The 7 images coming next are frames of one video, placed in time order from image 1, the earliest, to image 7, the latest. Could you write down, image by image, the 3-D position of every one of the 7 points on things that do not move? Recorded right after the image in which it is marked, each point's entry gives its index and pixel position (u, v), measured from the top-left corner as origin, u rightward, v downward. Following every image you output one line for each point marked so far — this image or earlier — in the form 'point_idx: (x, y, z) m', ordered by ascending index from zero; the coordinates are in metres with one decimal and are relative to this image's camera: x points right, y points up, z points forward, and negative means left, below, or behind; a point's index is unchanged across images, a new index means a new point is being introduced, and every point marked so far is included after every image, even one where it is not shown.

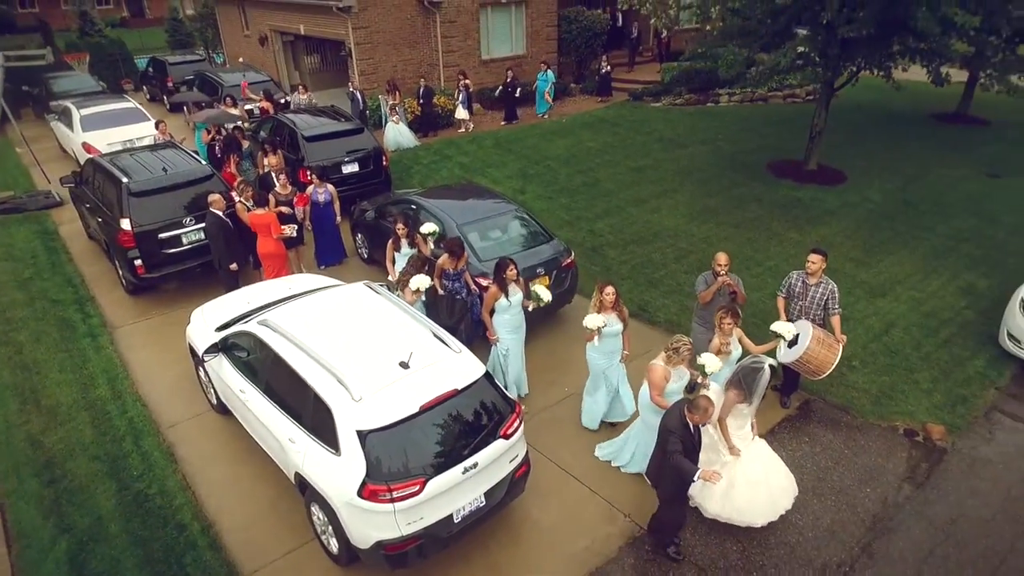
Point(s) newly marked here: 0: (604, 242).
0: (+1.6, +0.7, +11.2) m
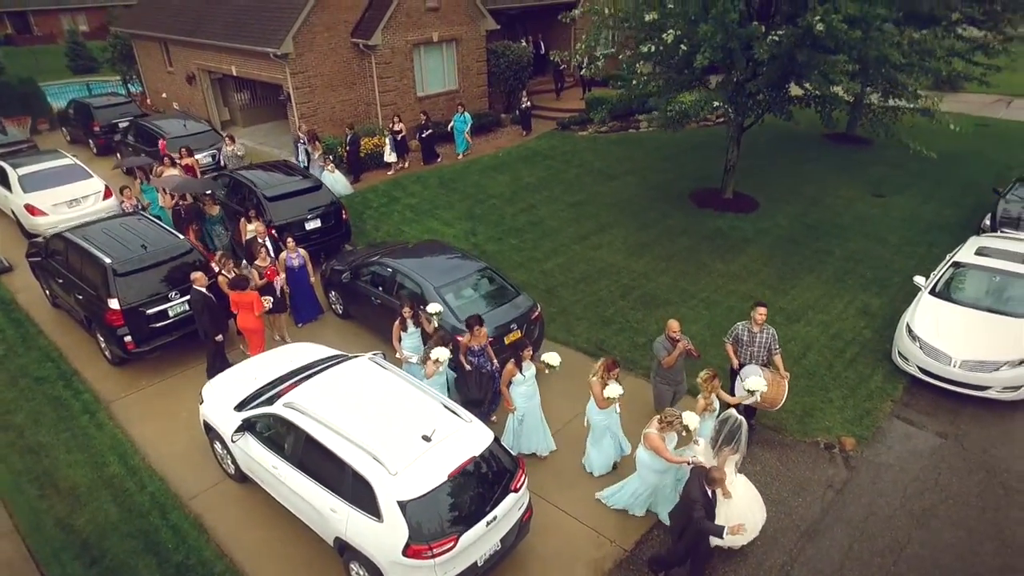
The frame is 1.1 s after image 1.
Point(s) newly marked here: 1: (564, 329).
0: (+0.9, +0.1, +12.4) m
1: (+0.9, -0.7, +10.9) m
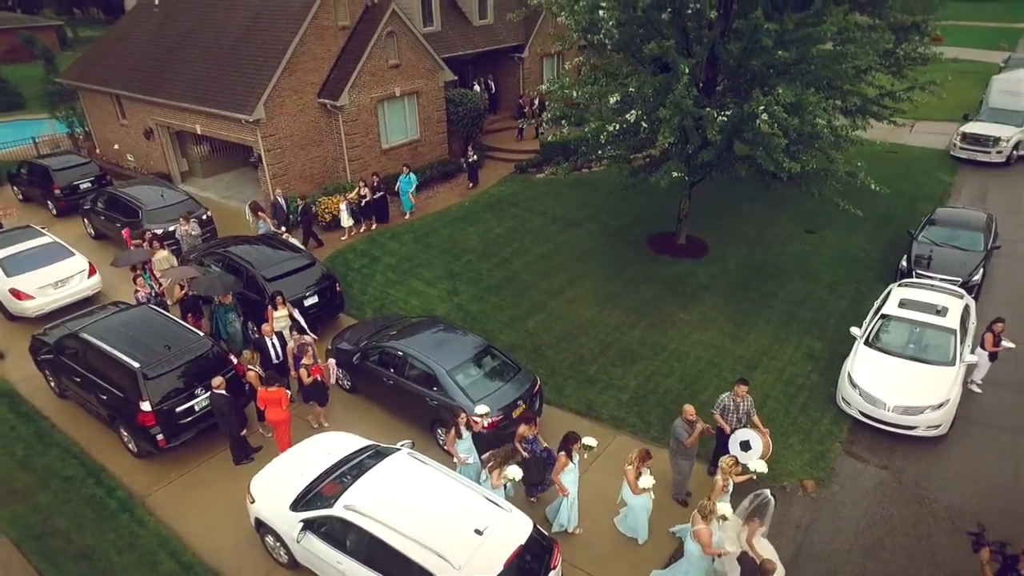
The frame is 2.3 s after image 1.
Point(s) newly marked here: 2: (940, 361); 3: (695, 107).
0: (+0.6, -1.1, +13.6) m
1: (+0.8, -1.9, +12.1) m
2: (+7.2, -1.2, +11.2) m
3: (+3.8, +3.7, +13.7) m
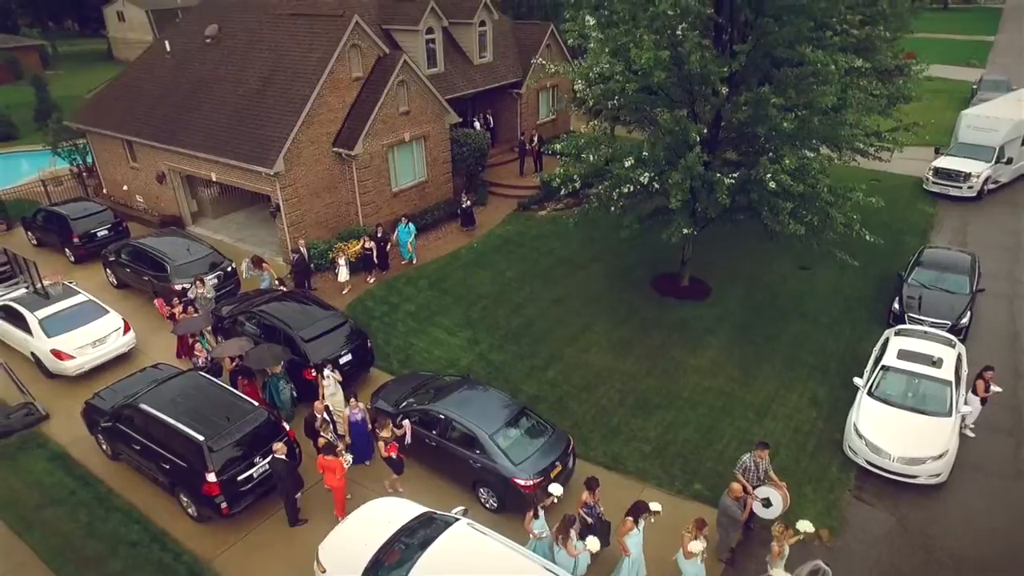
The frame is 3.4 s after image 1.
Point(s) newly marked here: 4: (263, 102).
0: (+1.1, -2.3, +14.4) m
1: (+1.4, -3.0, +13.0) m
2: (+7.8, -2.3, +12.3) m
3: (+4.3, +2.6, +14.7) m
4: (-7.3, +5.5, +19.5) m
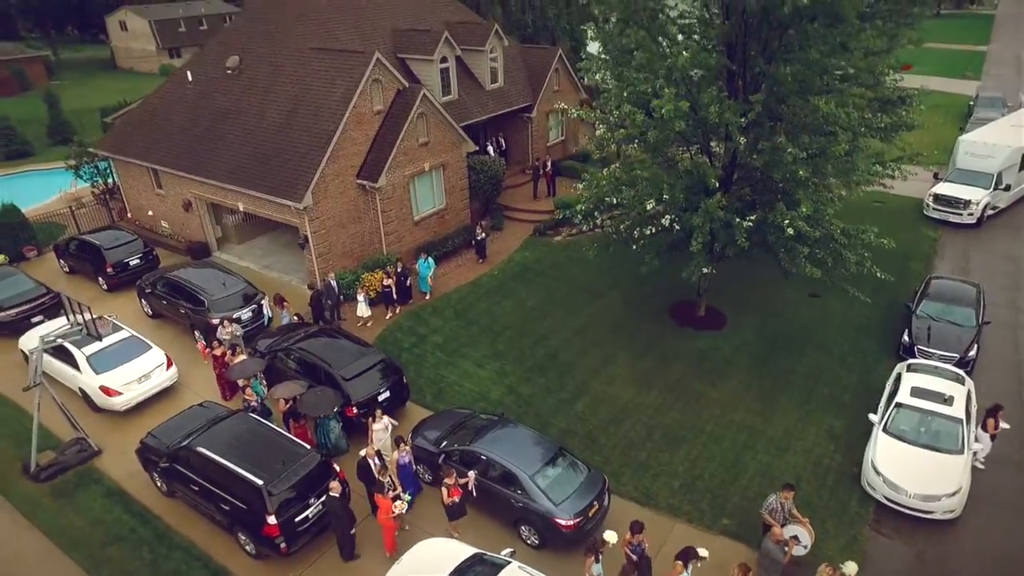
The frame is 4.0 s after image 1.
0: (+1.8, -3.1, +15.1) m
1: (+2.1, -3.9, +13.6) m
2: (+8.5, -3.1, +13.0) m
3: (+4.9, +1.7, +15.4) m
4: (-6.7, +4.6, +20.1) m
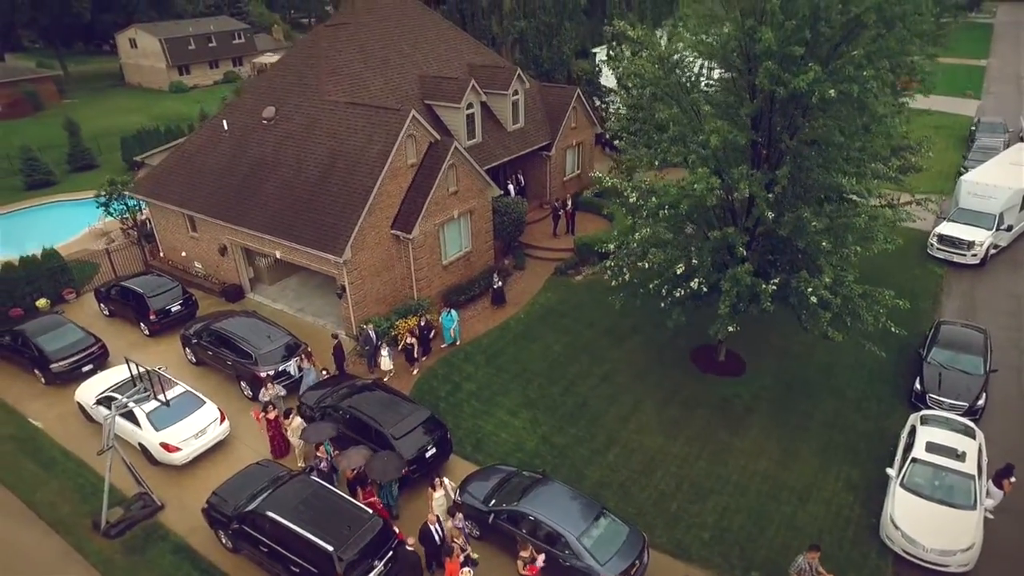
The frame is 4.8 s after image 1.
0: (+2.7, -4.5, +16.0) m
1: (+3.0, -5.3, +14.6) m
2: (+9.4, -4.5, +13.9) m
3: (+5.8, +0.3, +16.3) m
4: (-5.8, +3.2, +21.0) m
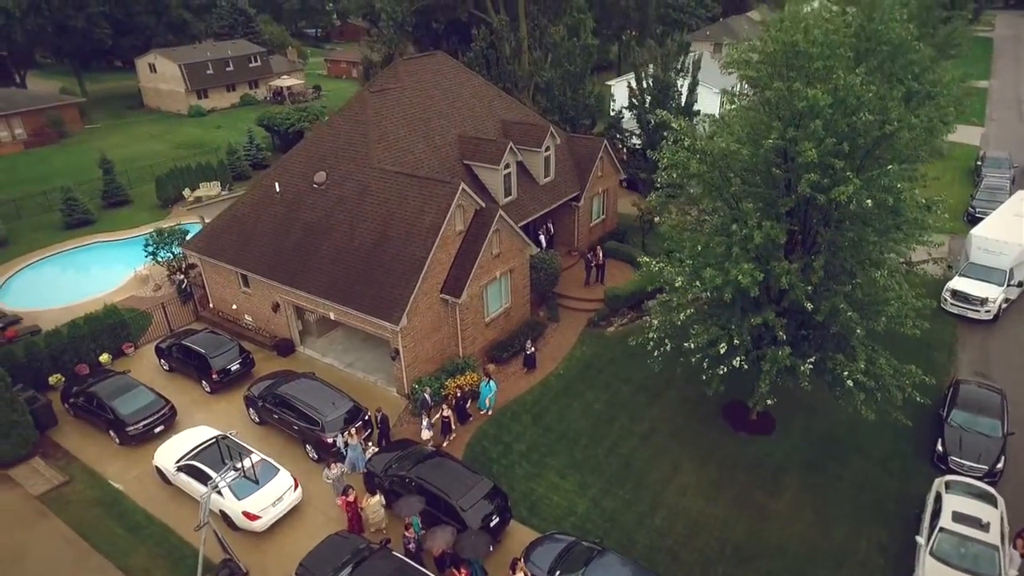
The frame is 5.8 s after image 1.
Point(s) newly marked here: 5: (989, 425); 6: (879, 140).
0: (+4.2, -6.6, +17.3) m
1: (+4.4, -7.4, +15.9) m
2: (+10.9, -6.5, +15.2) m
3: (+7.3, -1.7, +17.6) m
4: (-4.4, +1.1, +22.3) m
5: (+14.2, -4.1, +19.9) m
6: (+8.5, +3.4, +15.4) m
